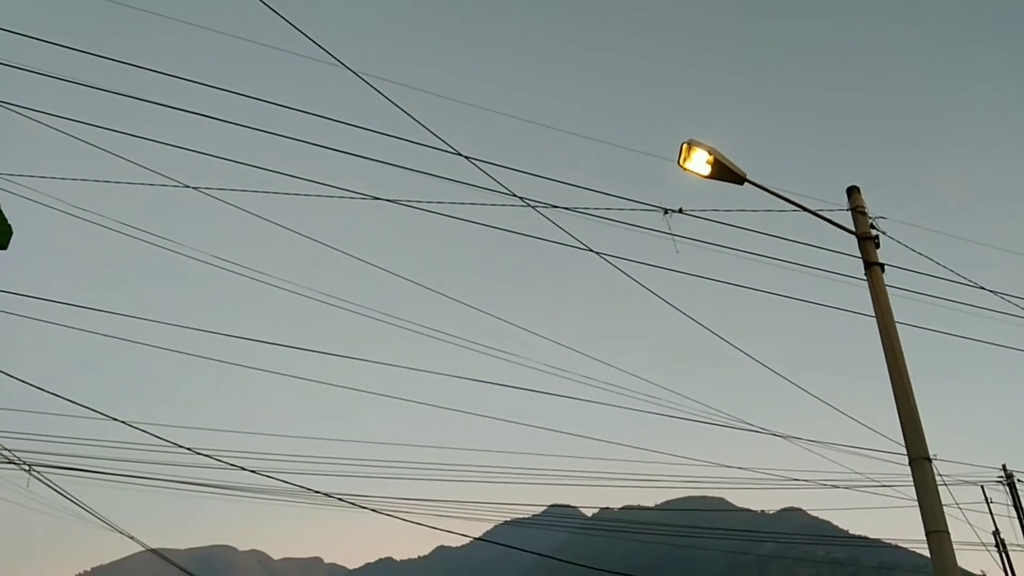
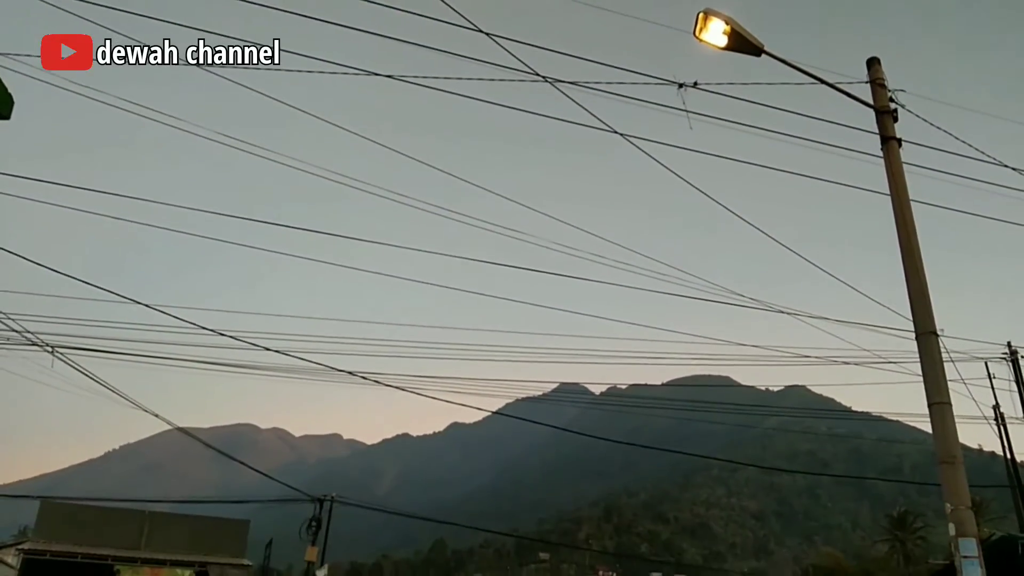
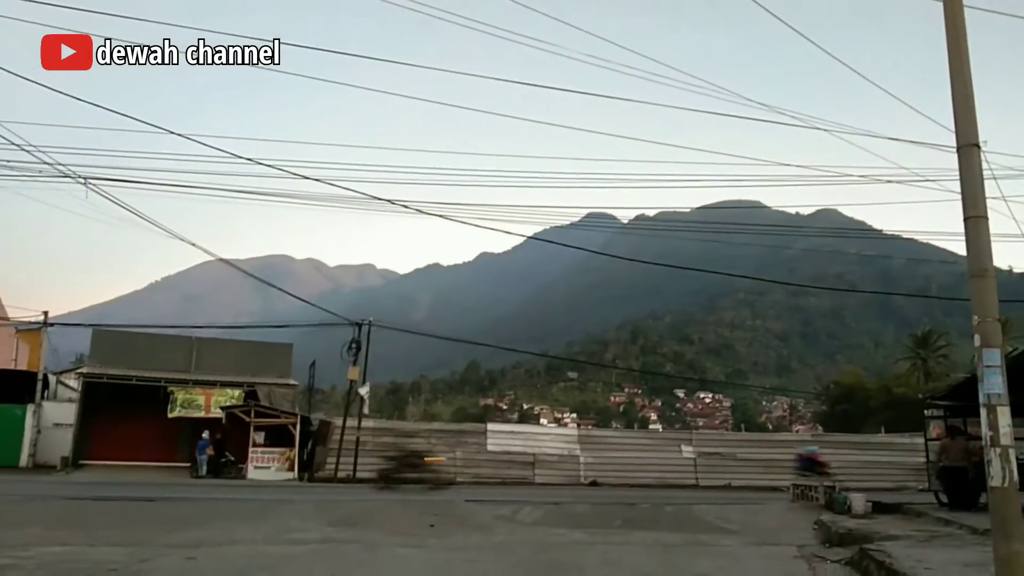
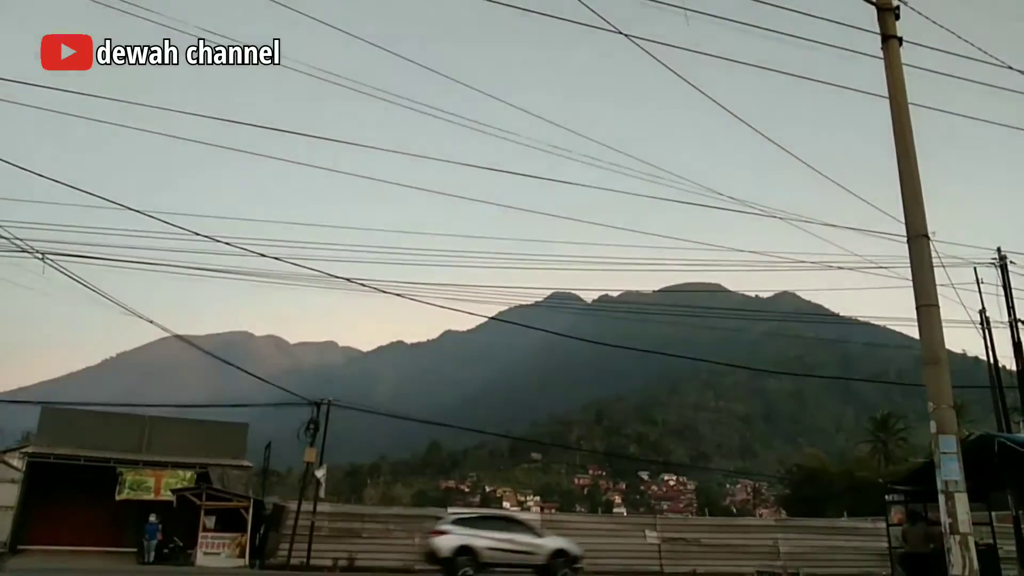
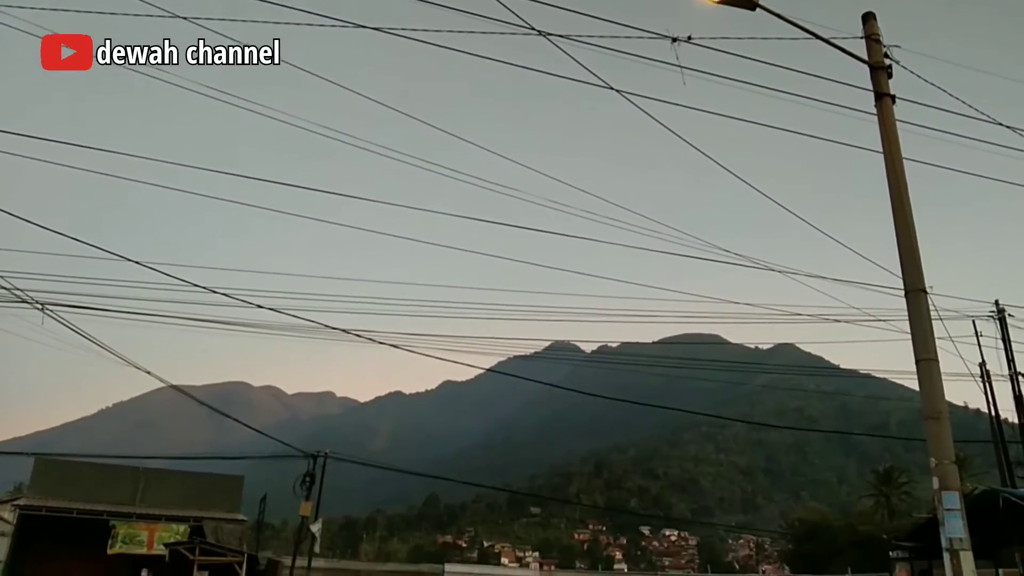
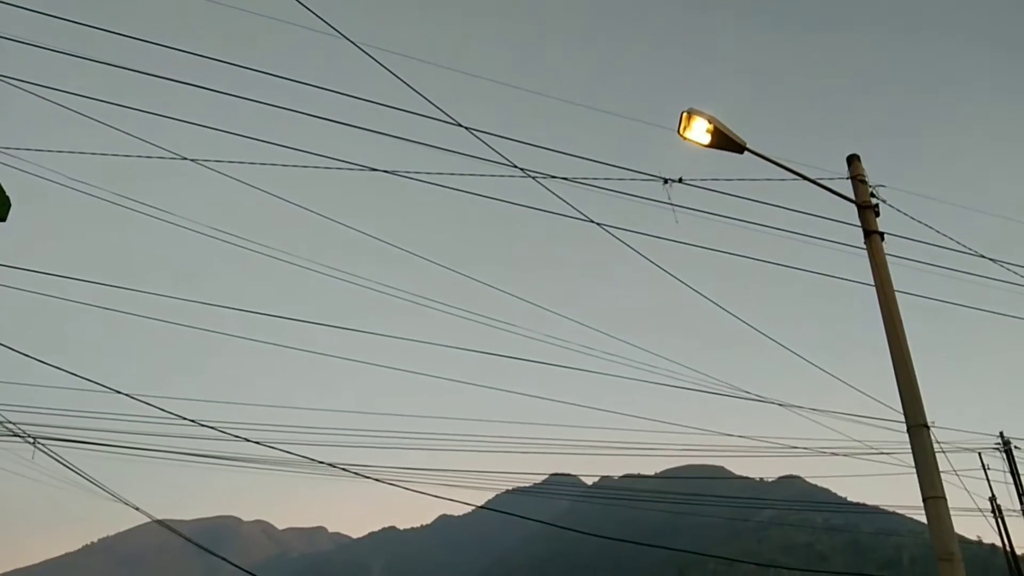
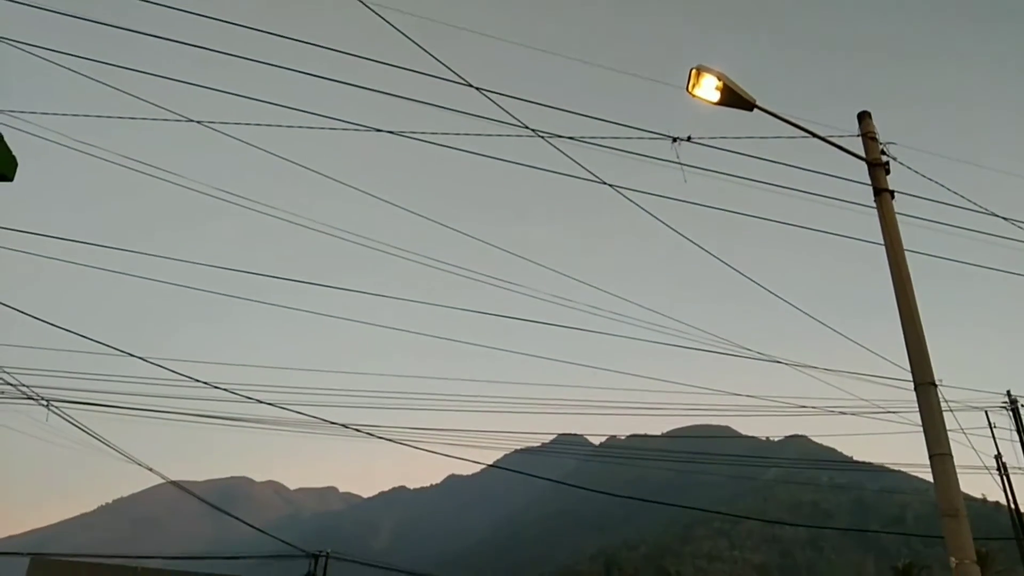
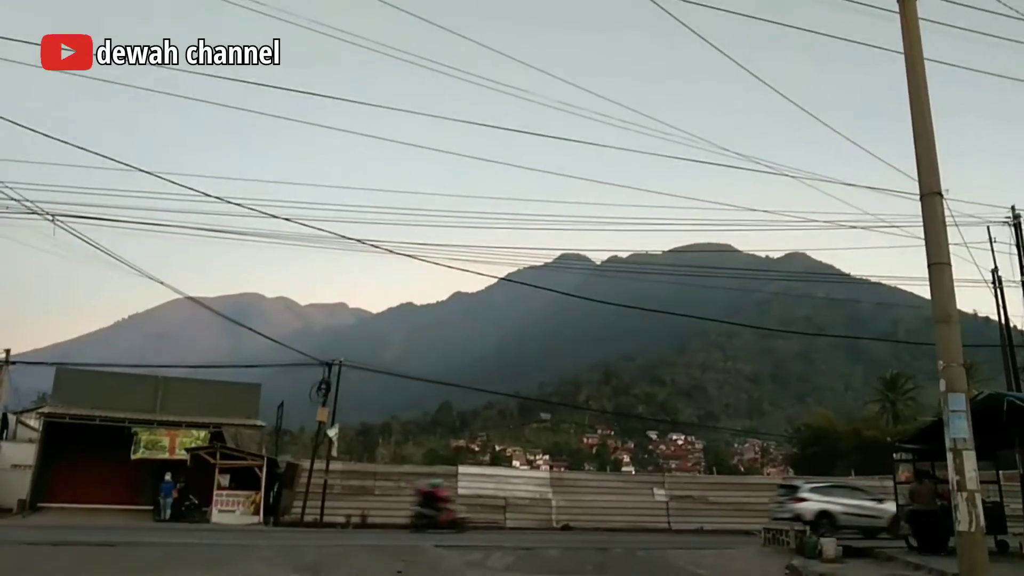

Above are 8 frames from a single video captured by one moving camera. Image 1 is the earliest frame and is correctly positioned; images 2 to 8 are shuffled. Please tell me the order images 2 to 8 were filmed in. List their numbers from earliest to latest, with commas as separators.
6, 7, 2, 5, 4, 8, 3
